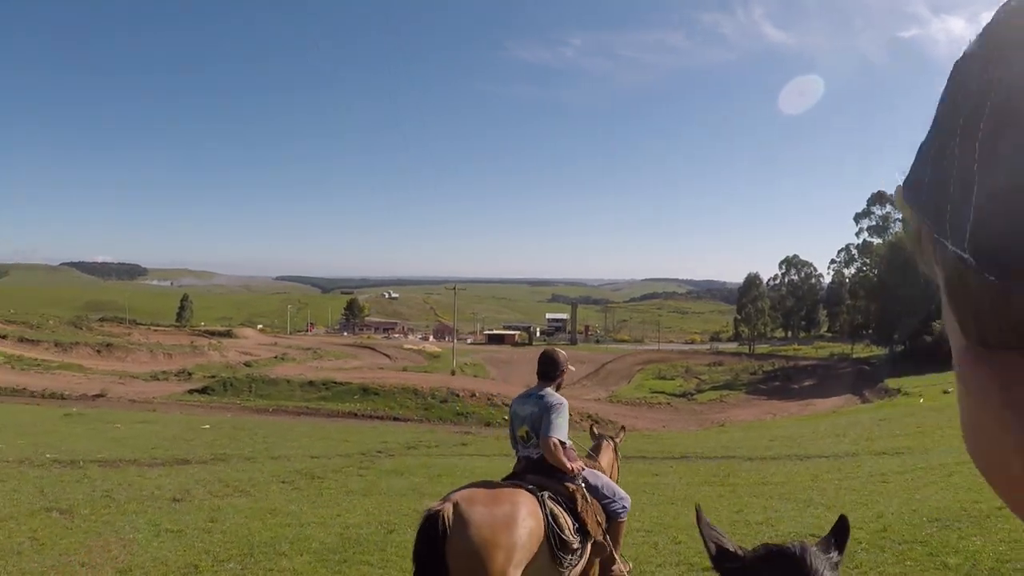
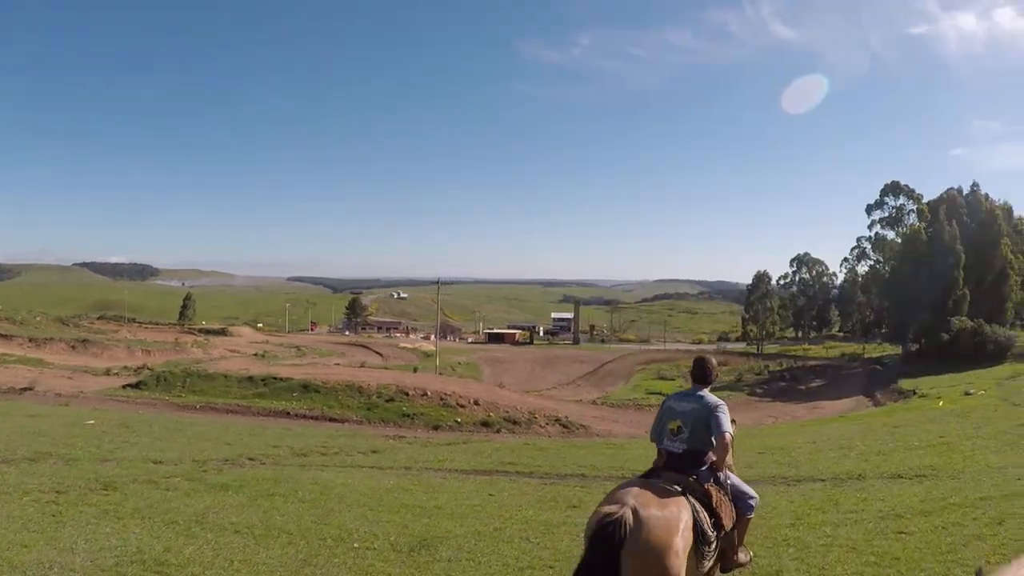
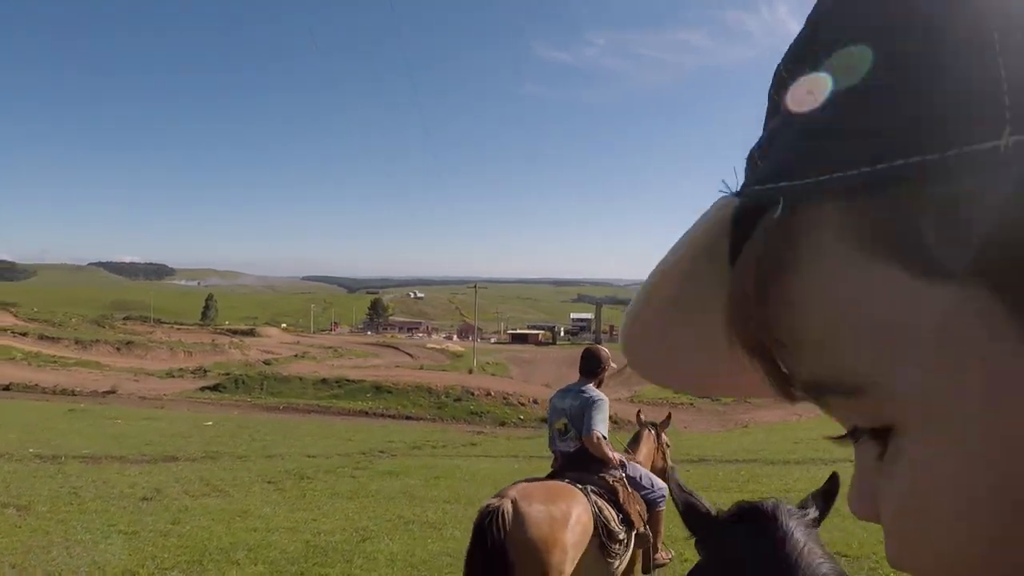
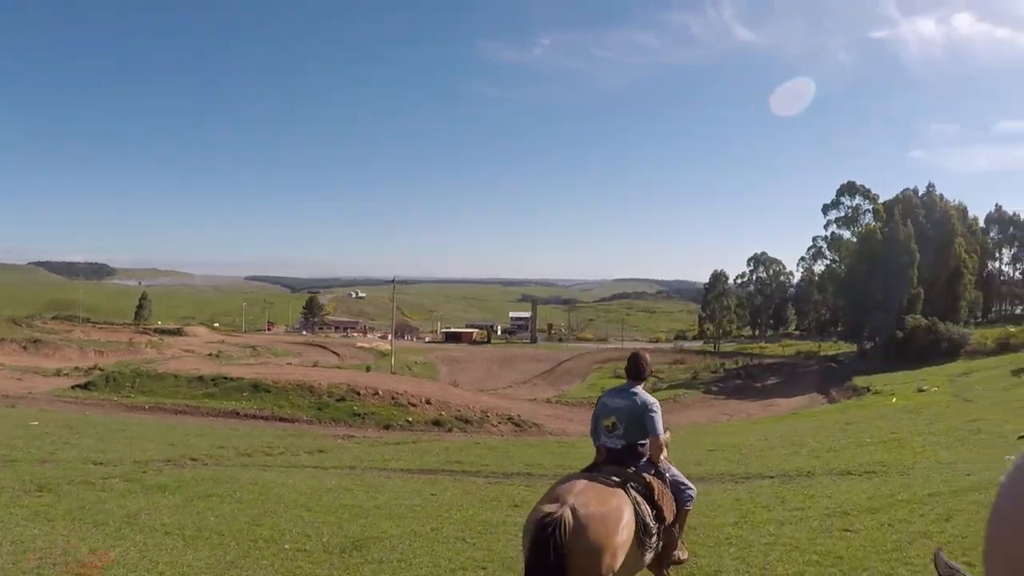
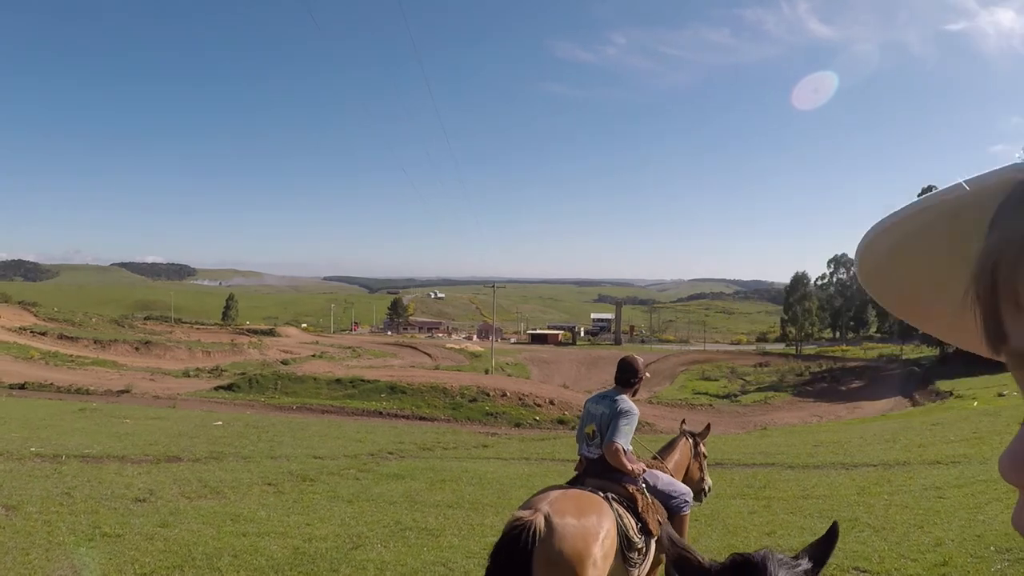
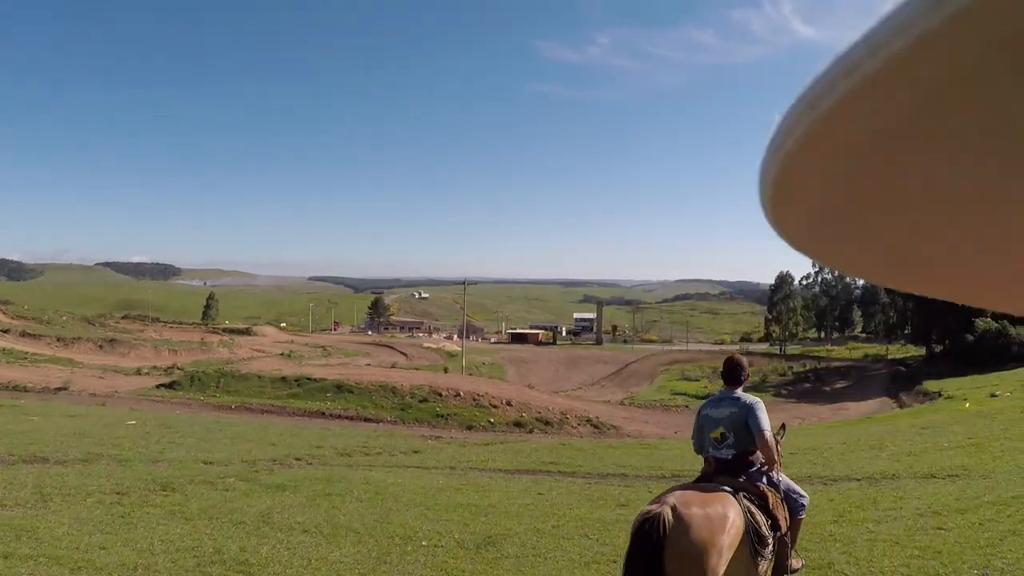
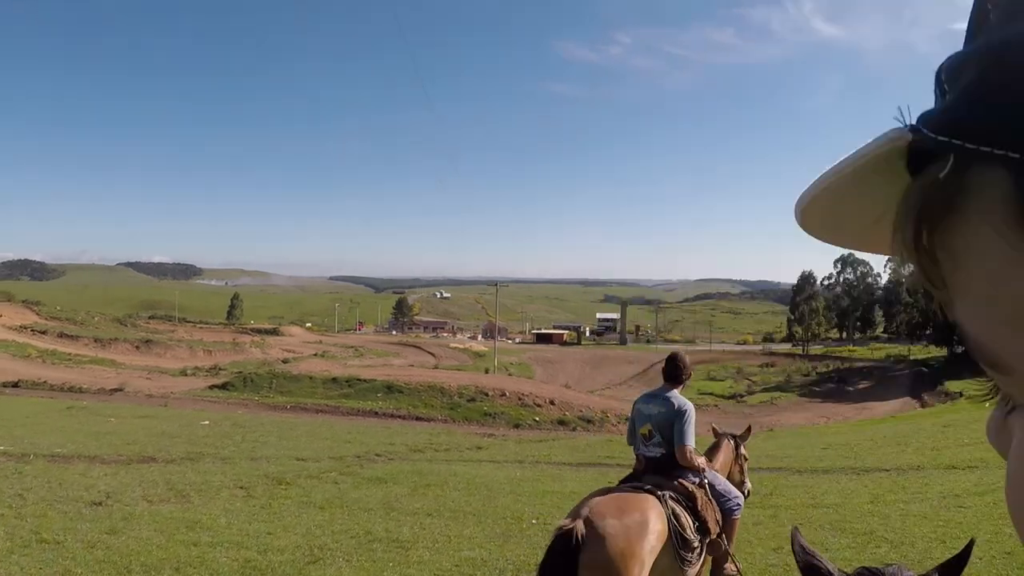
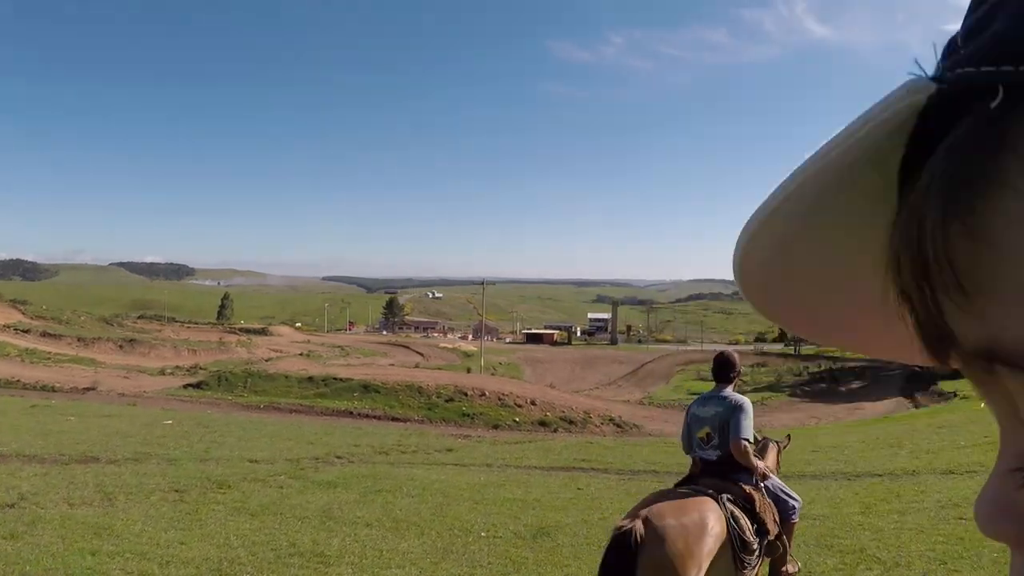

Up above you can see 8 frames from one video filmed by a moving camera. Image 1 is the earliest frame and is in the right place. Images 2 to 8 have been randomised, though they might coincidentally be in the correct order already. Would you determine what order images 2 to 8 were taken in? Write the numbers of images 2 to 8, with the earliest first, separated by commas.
3, 5, 7, 8, 6, 2, 4
